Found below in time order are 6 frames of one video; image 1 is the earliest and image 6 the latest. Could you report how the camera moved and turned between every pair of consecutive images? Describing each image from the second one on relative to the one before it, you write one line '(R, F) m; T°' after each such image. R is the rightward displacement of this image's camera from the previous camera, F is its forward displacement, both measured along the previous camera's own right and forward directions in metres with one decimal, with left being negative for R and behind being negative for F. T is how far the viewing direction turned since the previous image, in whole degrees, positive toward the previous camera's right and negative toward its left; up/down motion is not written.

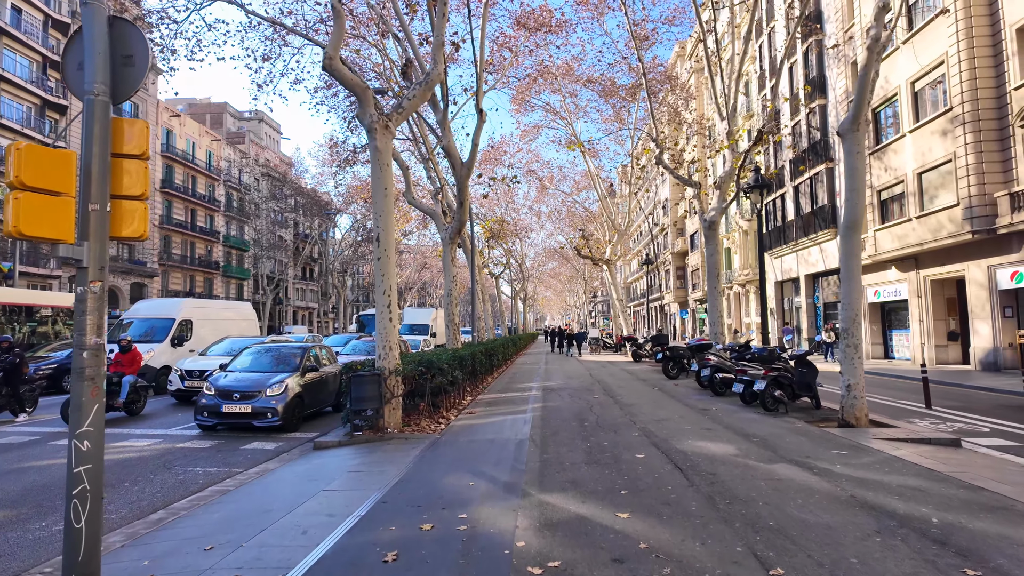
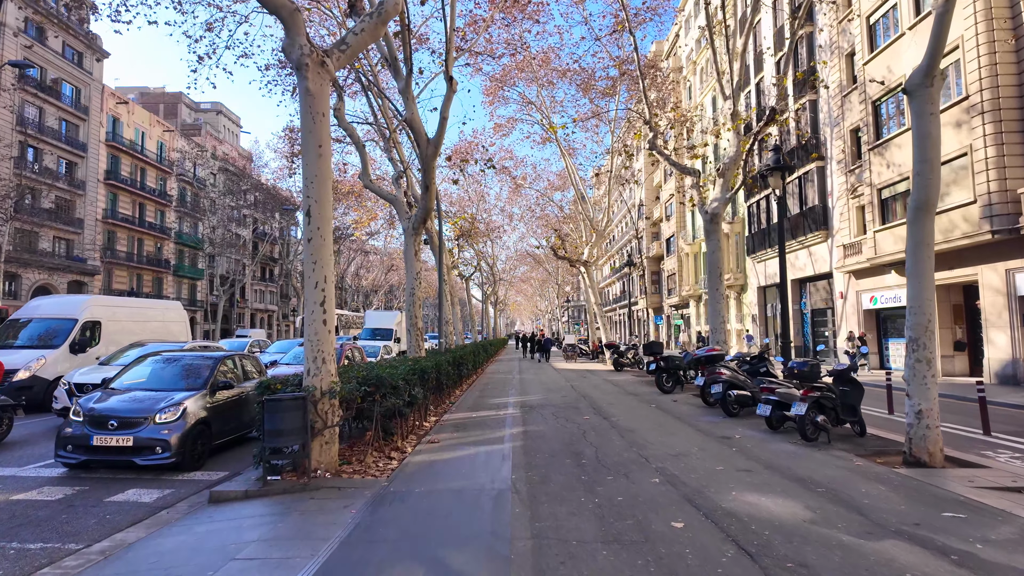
(-0.1, +2.1) m; +3°
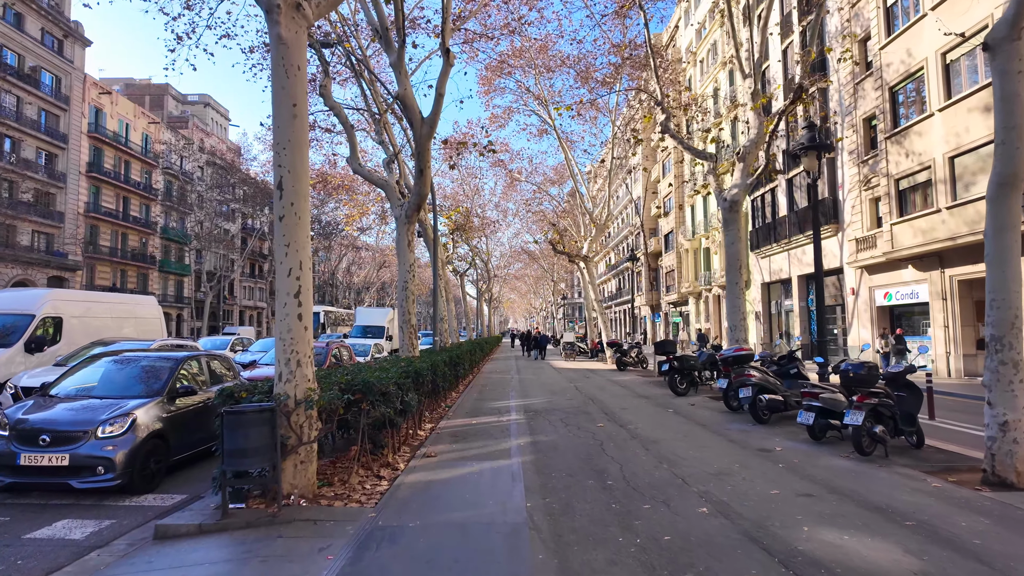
(-0.2, +1.1) m; +1°
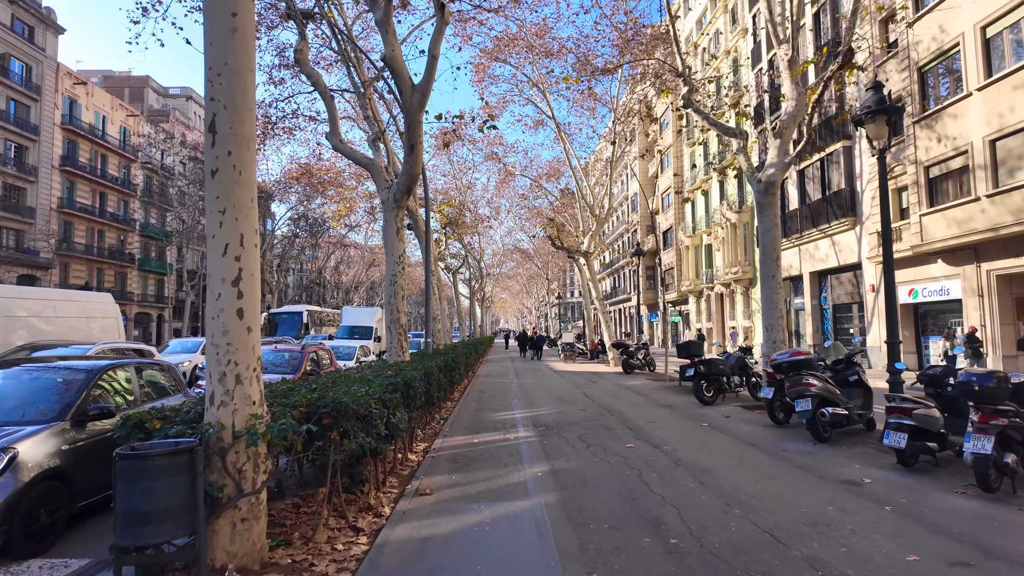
(-0.2, +1.6) m; +1°
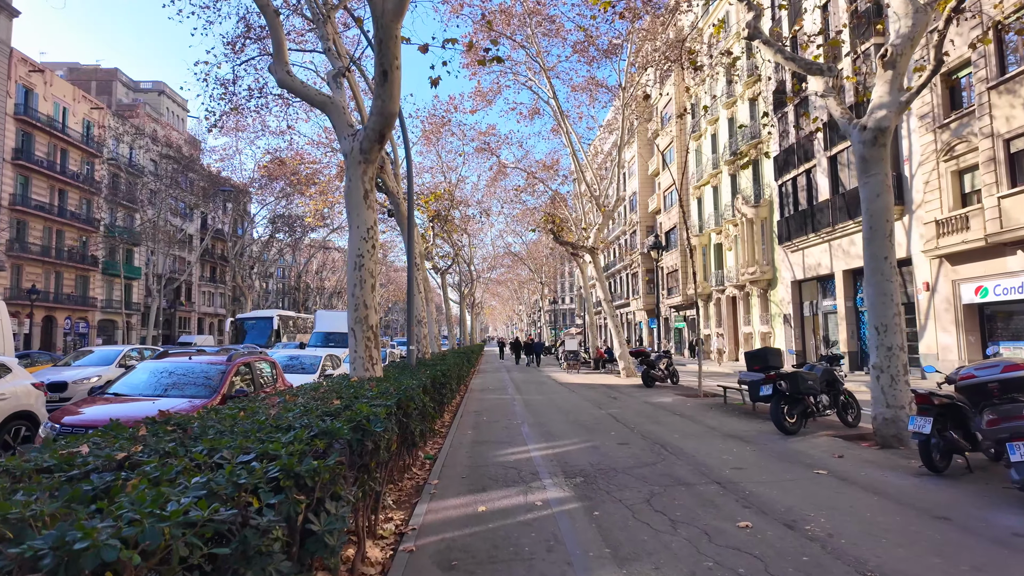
(-0.3, +3.0) m; +1°
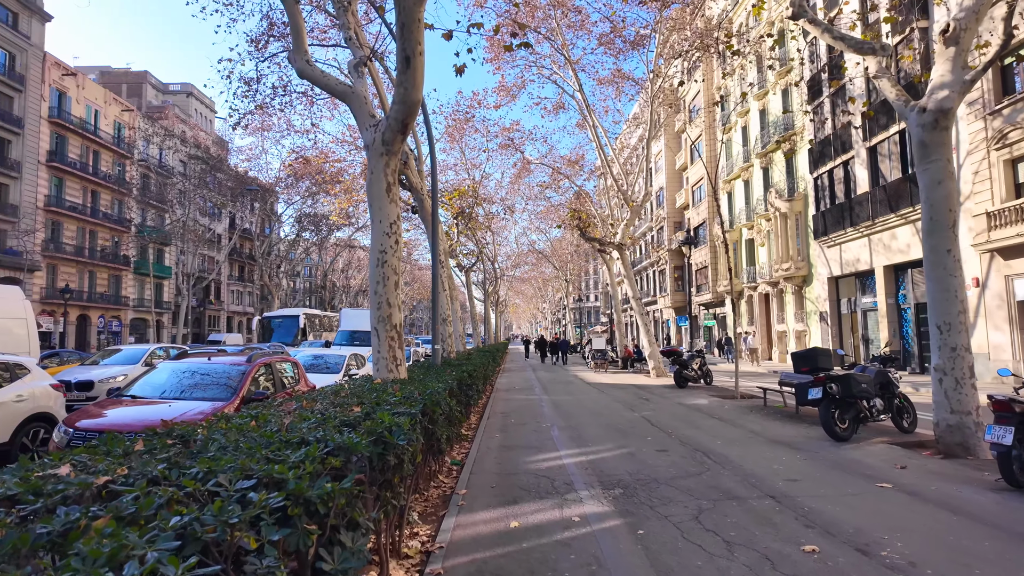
(-0.1, +0.4) m; -2°
